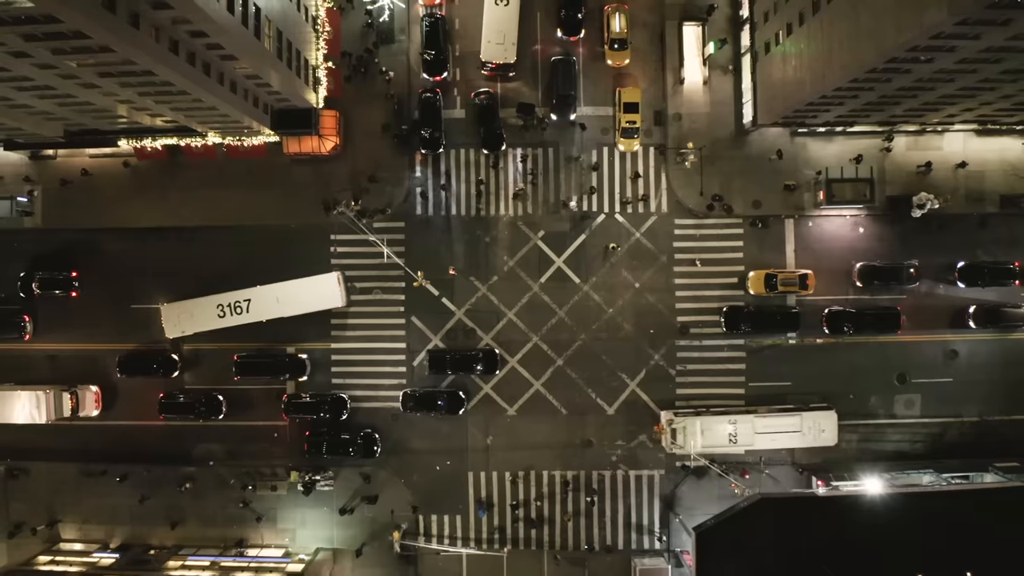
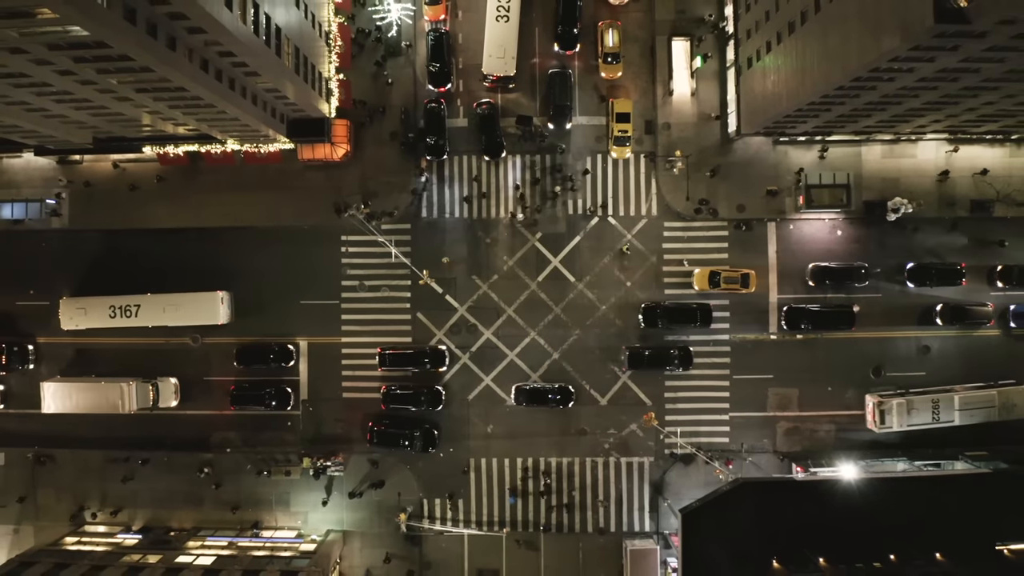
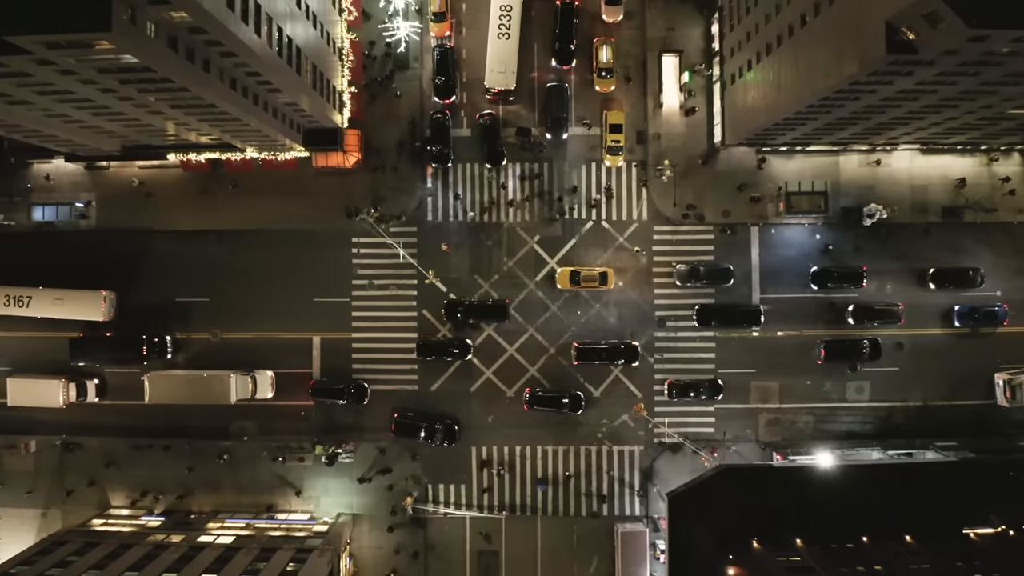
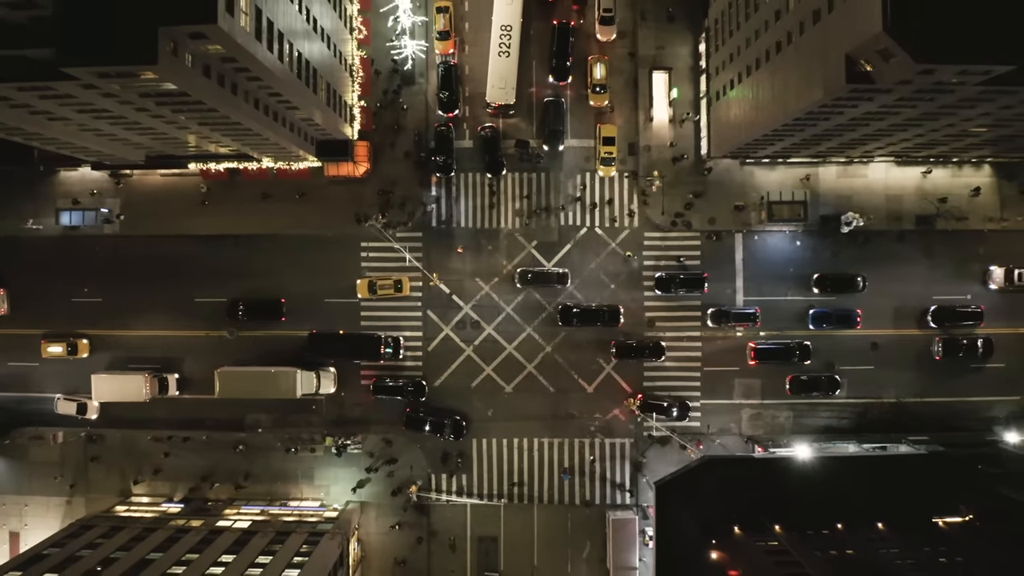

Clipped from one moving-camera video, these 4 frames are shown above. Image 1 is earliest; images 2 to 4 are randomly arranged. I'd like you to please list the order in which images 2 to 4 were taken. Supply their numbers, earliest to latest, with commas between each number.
2, 3, 4
